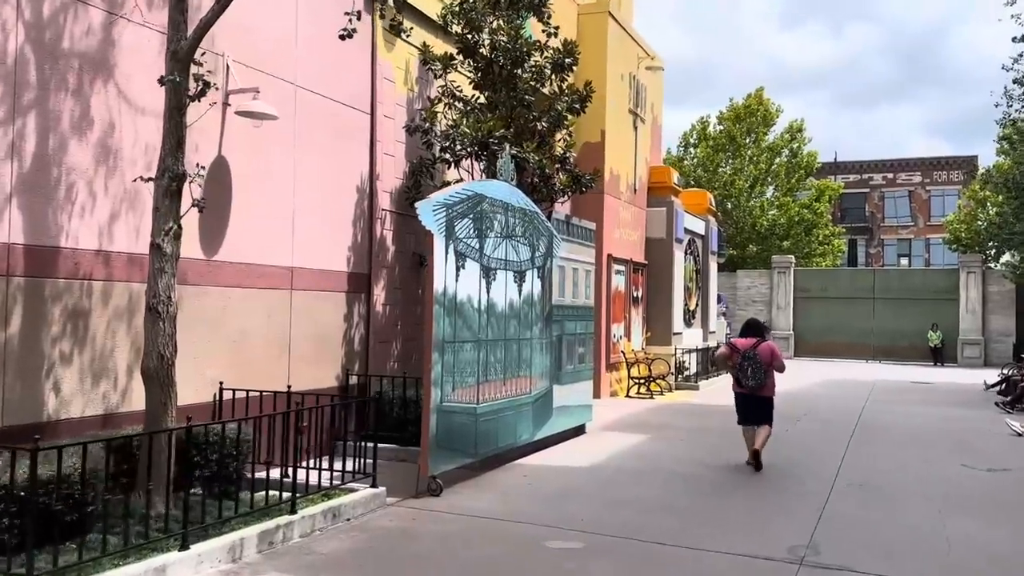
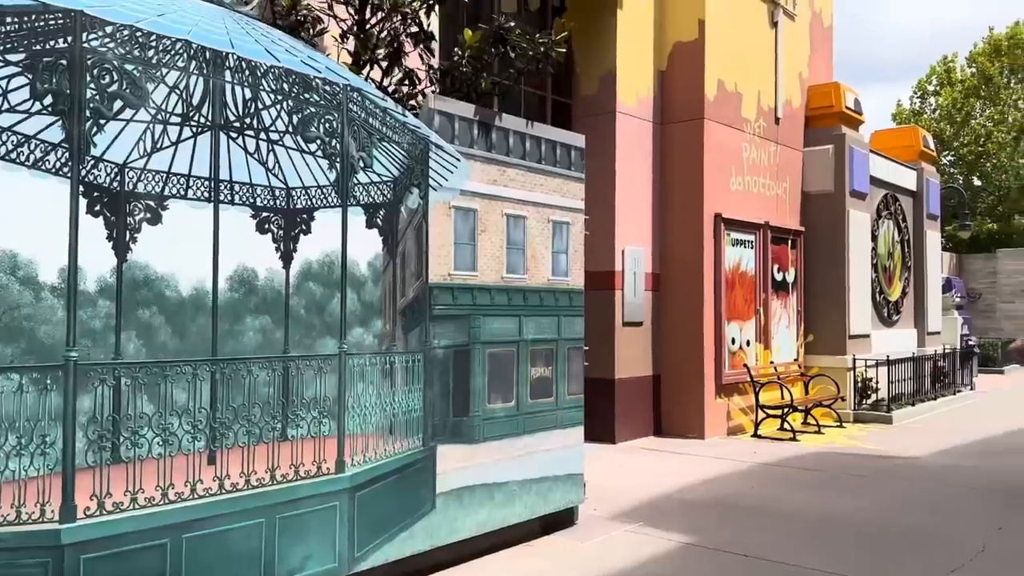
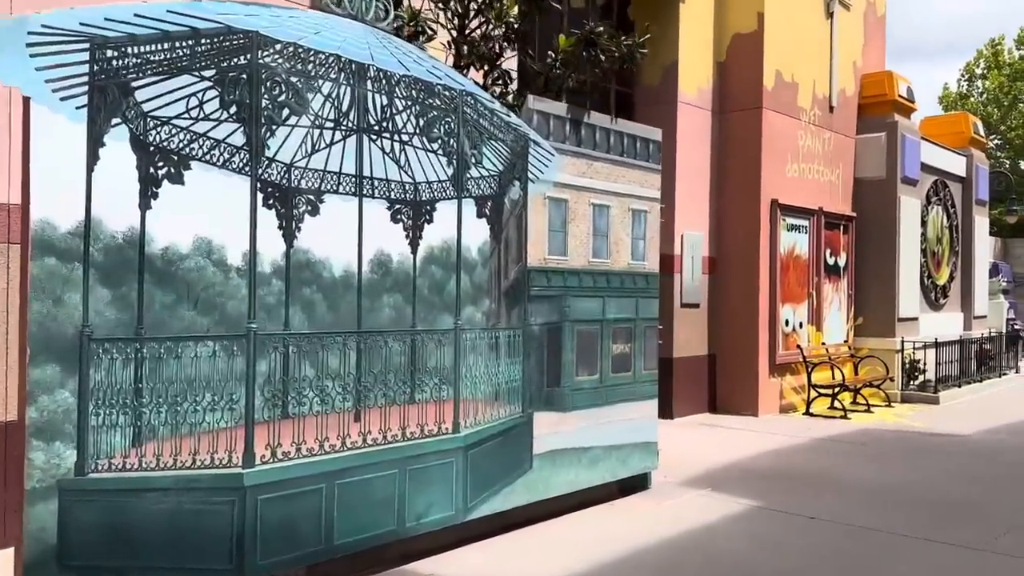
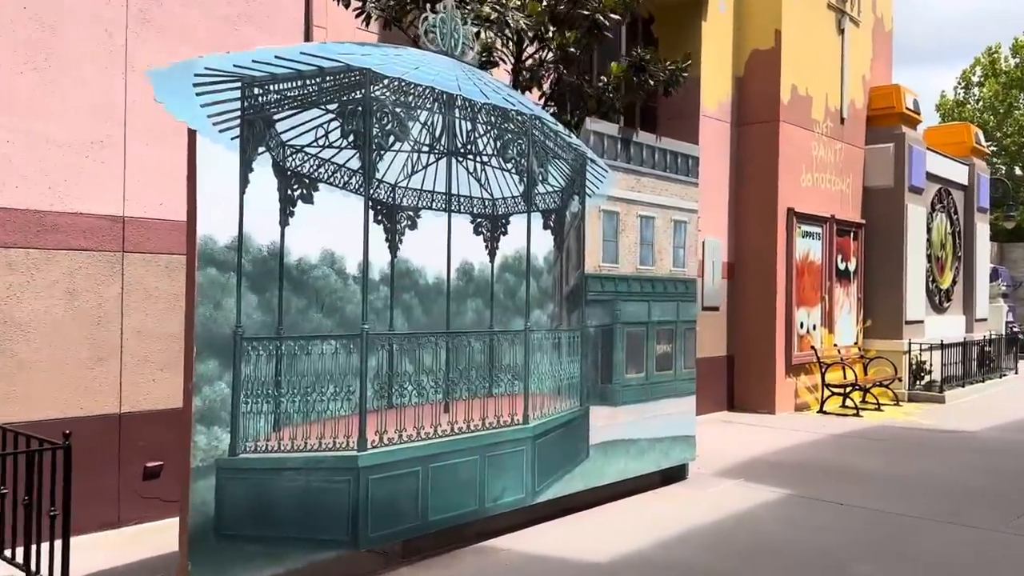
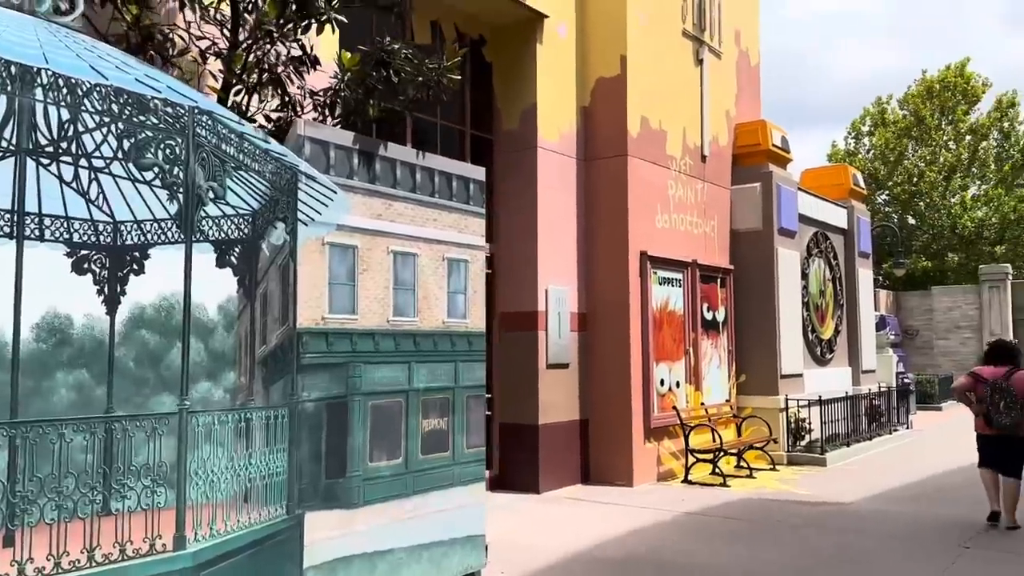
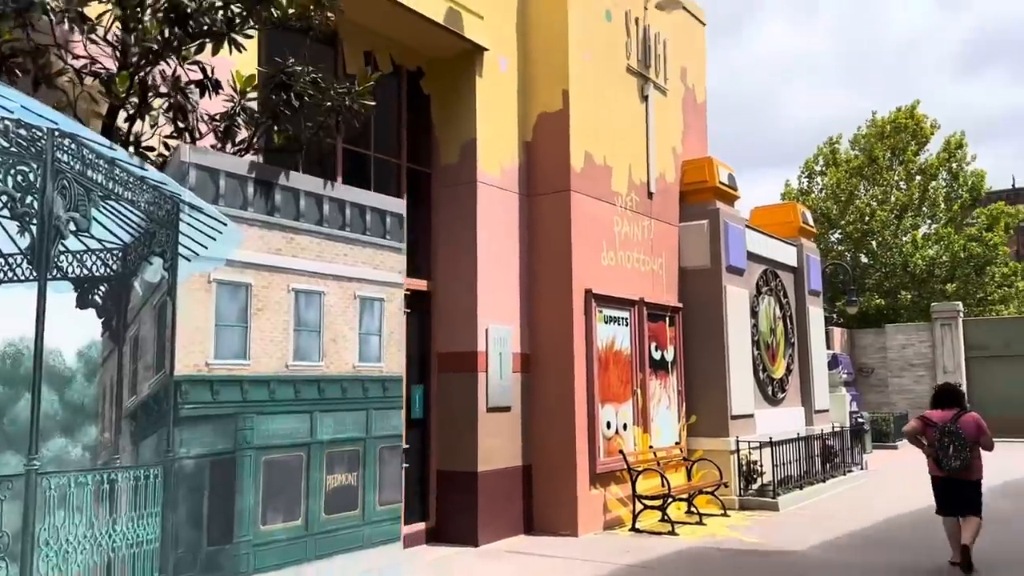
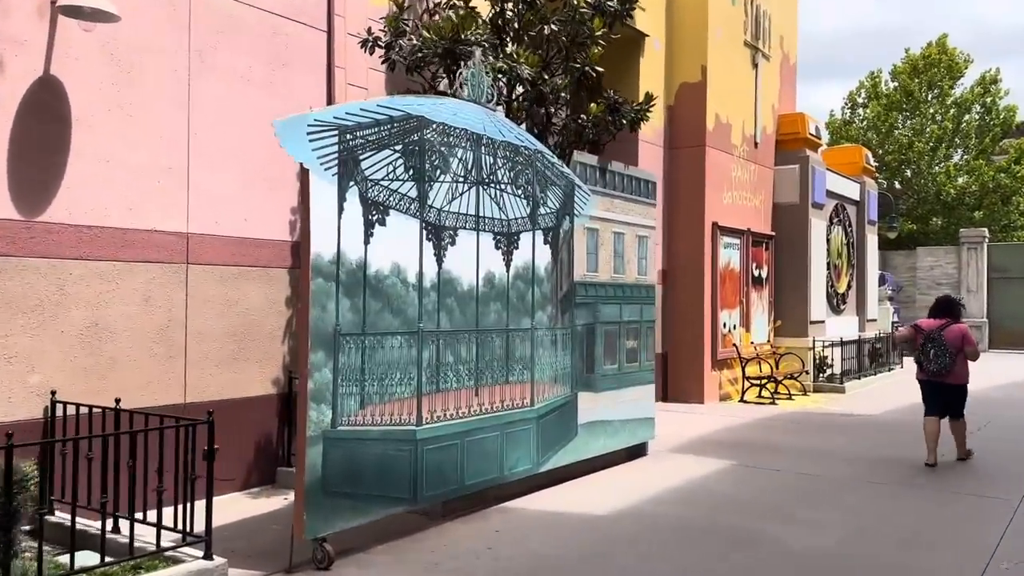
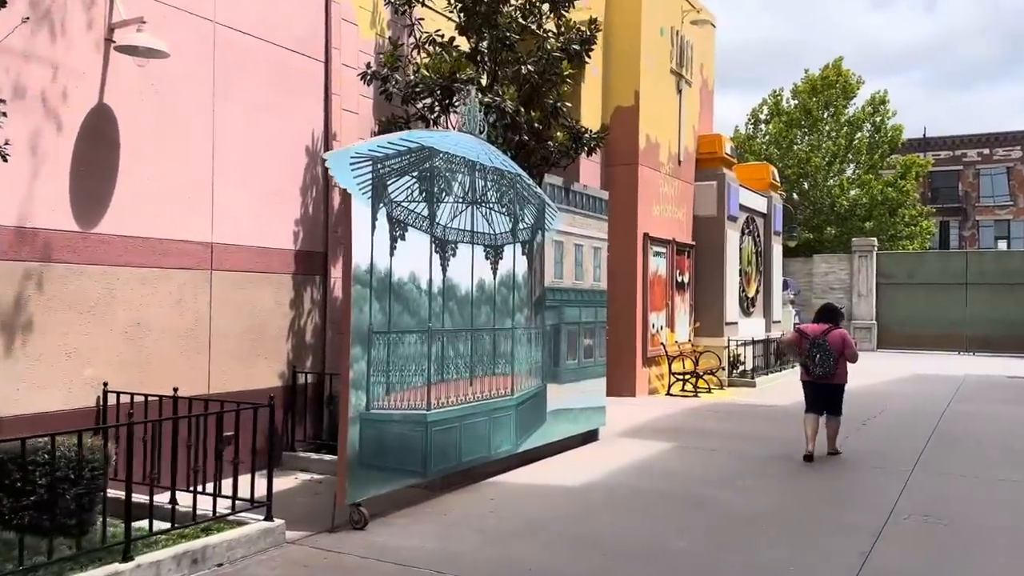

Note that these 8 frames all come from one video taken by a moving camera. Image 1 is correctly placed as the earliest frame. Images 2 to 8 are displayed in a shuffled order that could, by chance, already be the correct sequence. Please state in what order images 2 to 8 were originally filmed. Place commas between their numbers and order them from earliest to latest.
8, 7, 4, 3, 2, 5, 6
